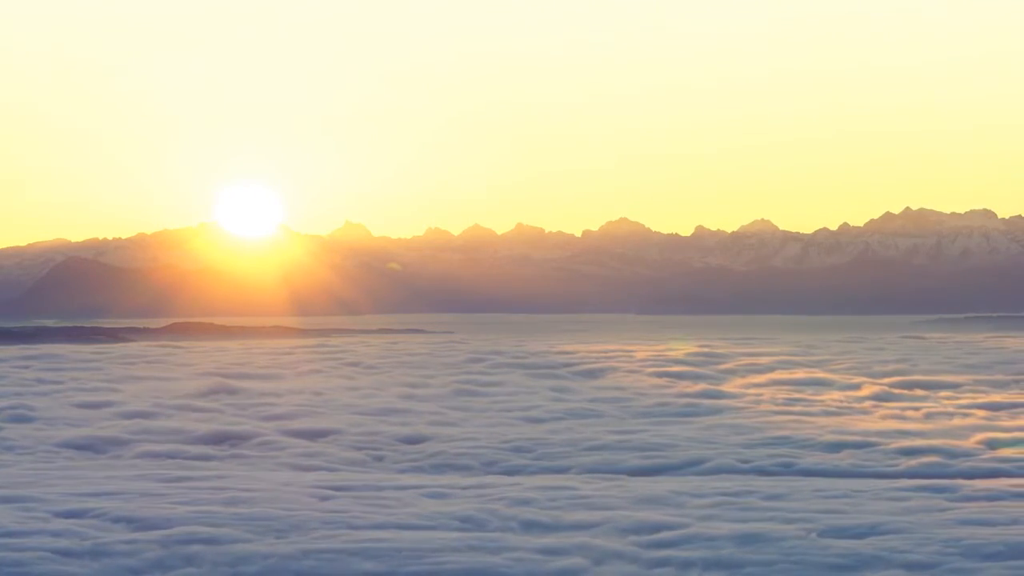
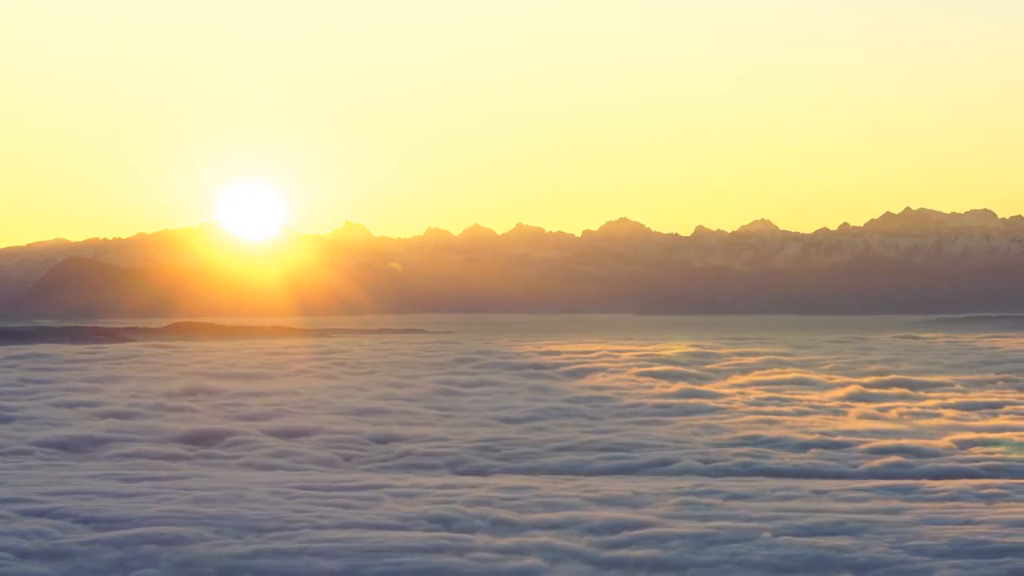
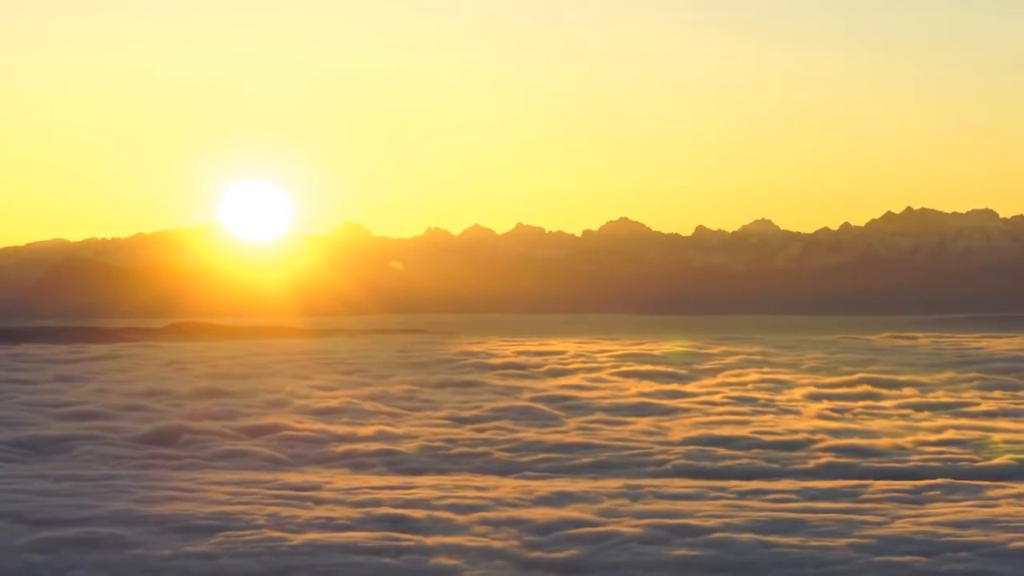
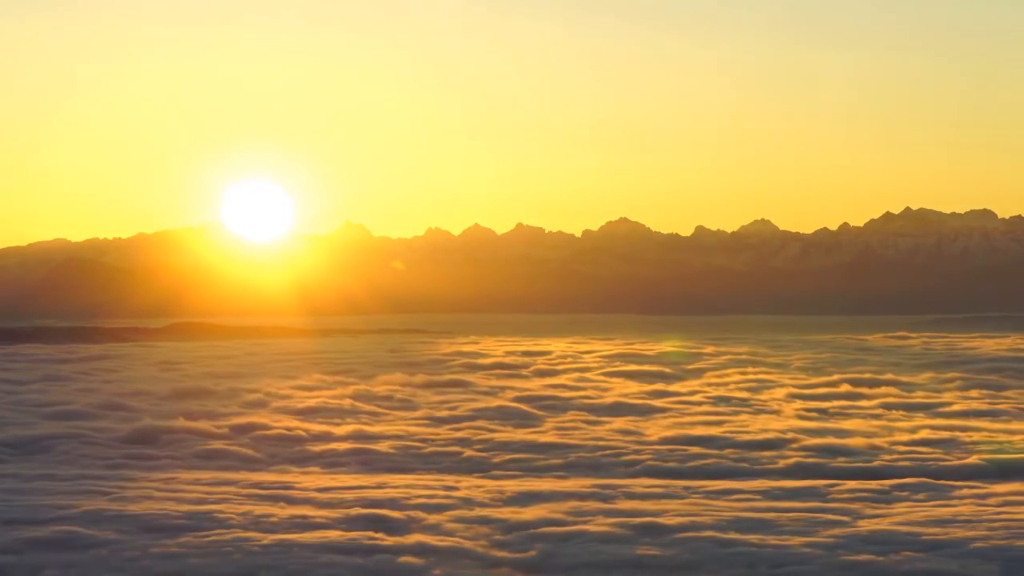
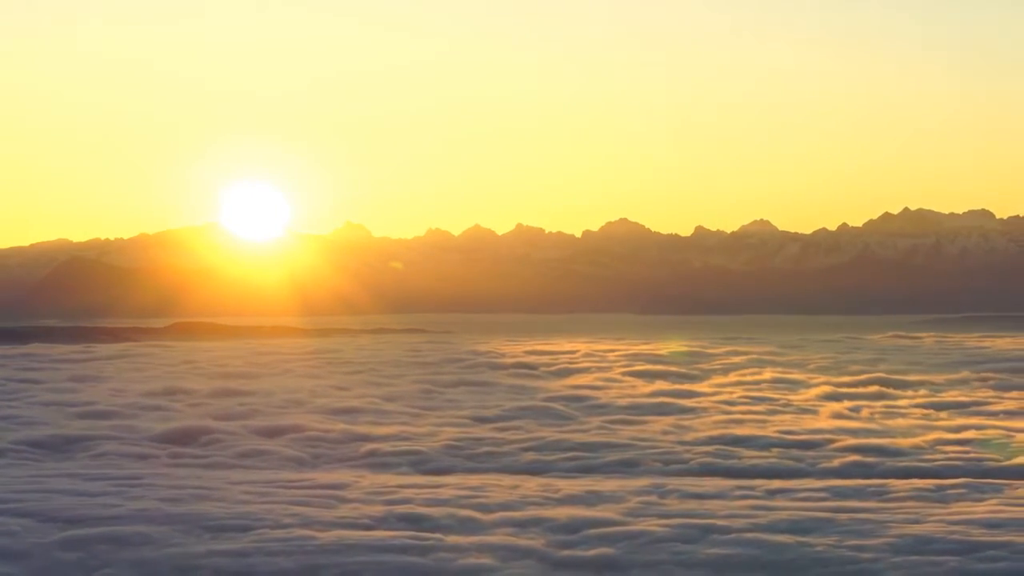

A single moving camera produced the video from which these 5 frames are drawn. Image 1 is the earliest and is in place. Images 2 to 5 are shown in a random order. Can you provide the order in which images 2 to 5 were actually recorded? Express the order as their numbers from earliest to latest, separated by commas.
2, 5, 3, 4
